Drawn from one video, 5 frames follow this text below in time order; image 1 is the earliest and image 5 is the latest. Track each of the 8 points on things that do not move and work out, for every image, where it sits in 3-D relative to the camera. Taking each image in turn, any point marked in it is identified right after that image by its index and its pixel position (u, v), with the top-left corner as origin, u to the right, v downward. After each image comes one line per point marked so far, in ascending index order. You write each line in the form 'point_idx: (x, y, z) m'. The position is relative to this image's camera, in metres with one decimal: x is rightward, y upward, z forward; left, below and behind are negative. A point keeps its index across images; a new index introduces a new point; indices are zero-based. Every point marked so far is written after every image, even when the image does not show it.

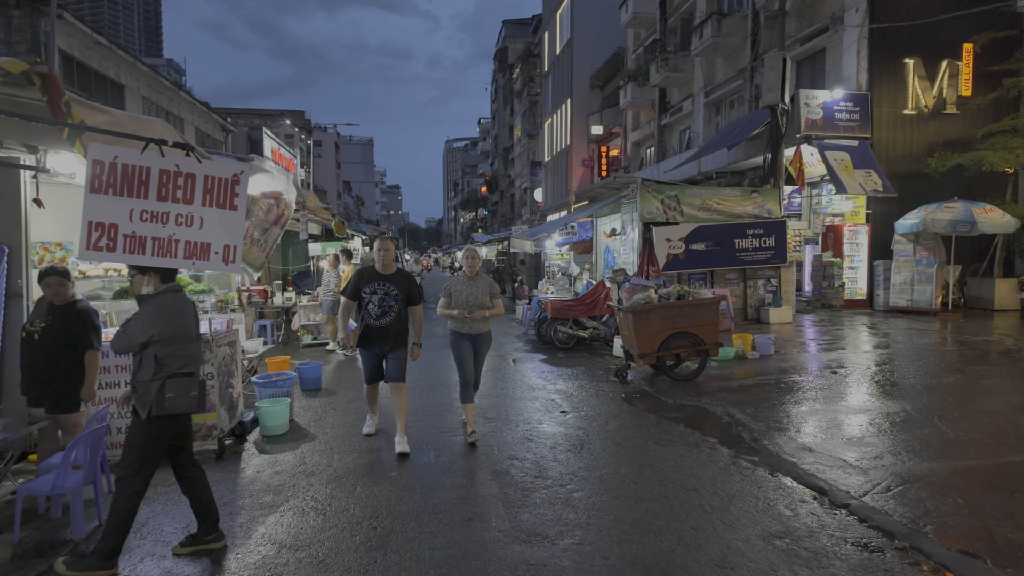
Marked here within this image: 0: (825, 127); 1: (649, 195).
0: (+7.6, +3.9, +13.9) m
1: (+2.9, +2.0, +12.1) m
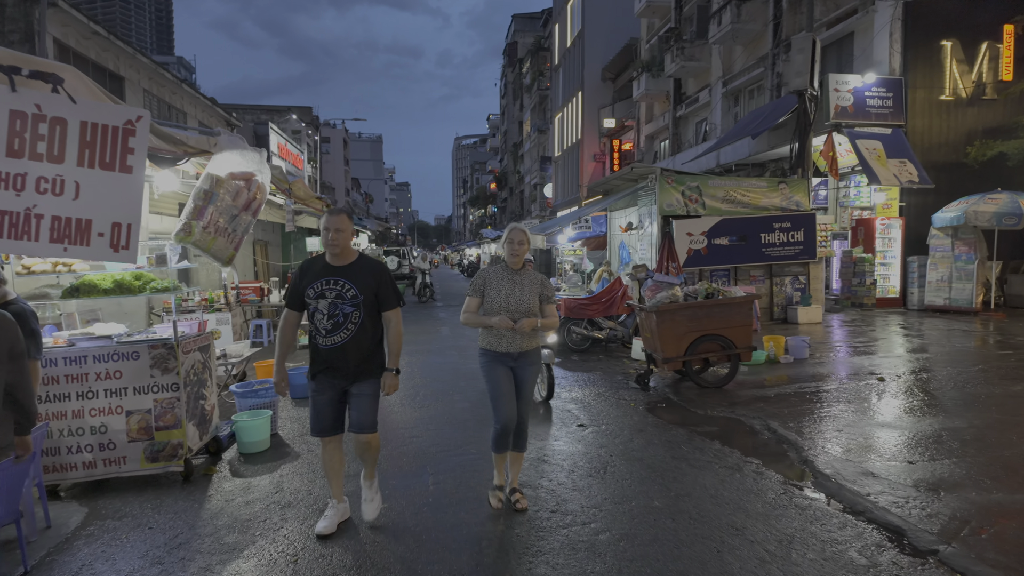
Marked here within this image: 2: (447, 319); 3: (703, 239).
0: (+7.8, +3.9, +13.0) m
1: (+3.1, +2.0, +11.3) m
2: (-1.6, -0.8, +14.4) m
3: (+3.9, +1.0, +11.5) m
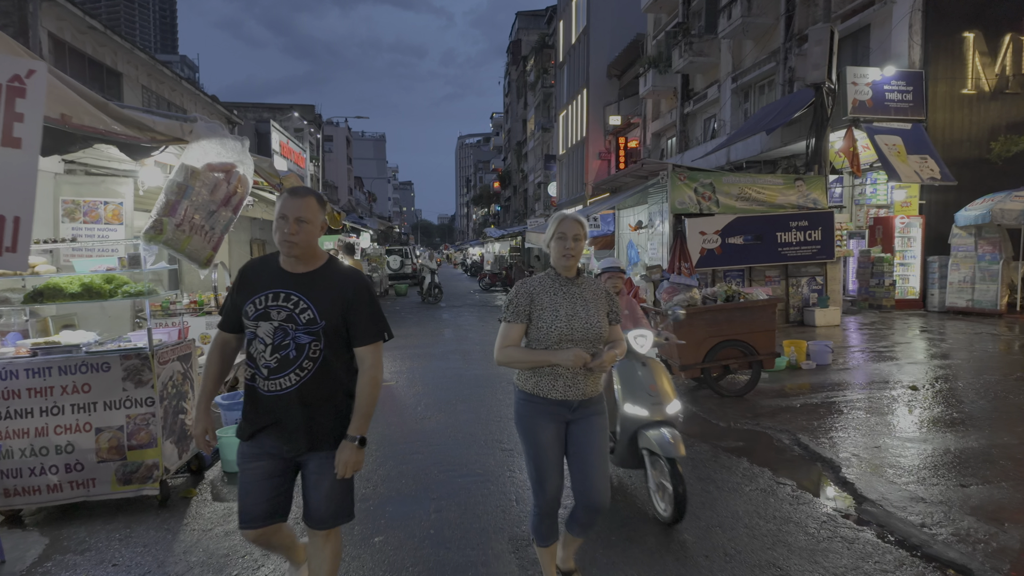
0: (+7.9, +3.9, +12.5) m
1: (+3.2, +2.0, +10.9) m
2: (-1.5, -0.8, +13.9) m
3: (+4.0, +1.0, +11.1) m
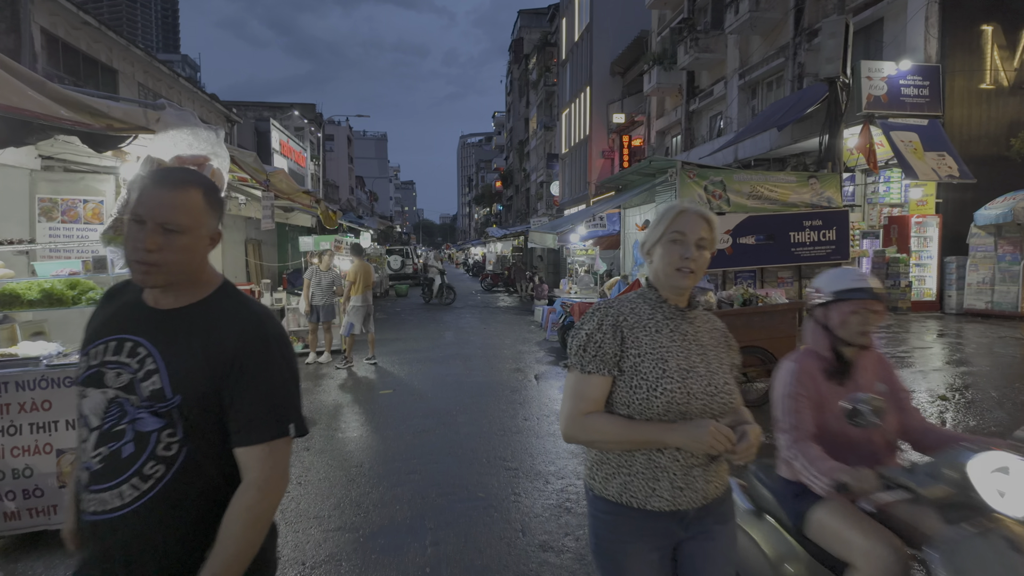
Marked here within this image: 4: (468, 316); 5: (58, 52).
0: (+8.0, +3.9, +12.1) m
1: (+3.3, +2.0, +10.5) m
2: (-1.4, -0.8, +13.6) m
3: (+4.0, +0.9, +10.7) m
4: (-1.2, -0.8, +15.6) m
5: (-13.1, +6.8, +16.5) m
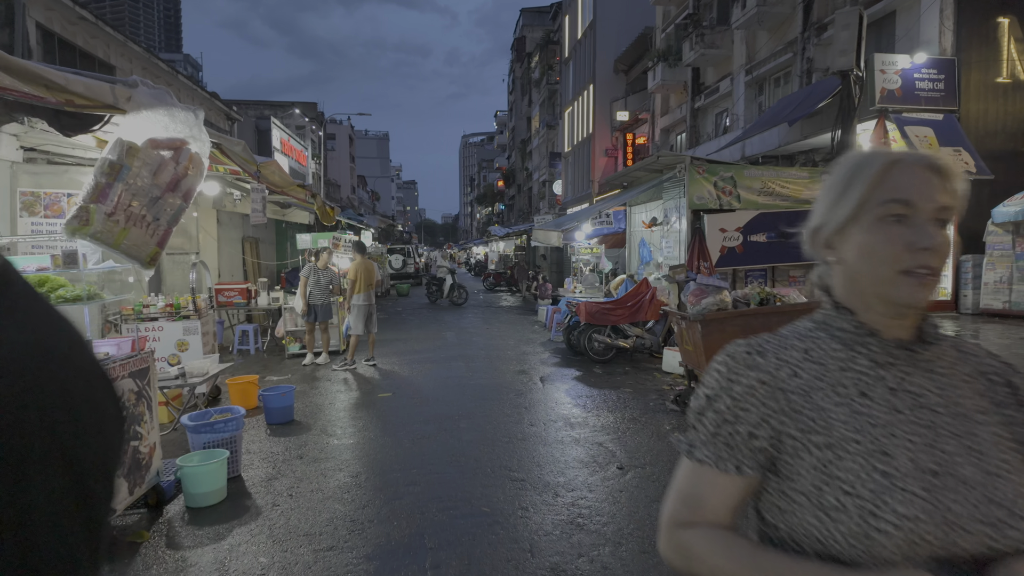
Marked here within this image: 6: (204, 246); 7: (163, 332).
0: (+8.1, +3.9, +11.8) m
1: (+3.3, +2.0, +10.2) m
2: (-1.4, -0.8, +13.3) m
3: (+4.1, +1.0, +10.4) m
4: (-1.1, -0.7, +15.3) m
5: (-13.0, +6.8, +16.2) m
6: (-5.3, +0.7, +9.9) m
7: (-3.9, -0.5, +6.3) m
